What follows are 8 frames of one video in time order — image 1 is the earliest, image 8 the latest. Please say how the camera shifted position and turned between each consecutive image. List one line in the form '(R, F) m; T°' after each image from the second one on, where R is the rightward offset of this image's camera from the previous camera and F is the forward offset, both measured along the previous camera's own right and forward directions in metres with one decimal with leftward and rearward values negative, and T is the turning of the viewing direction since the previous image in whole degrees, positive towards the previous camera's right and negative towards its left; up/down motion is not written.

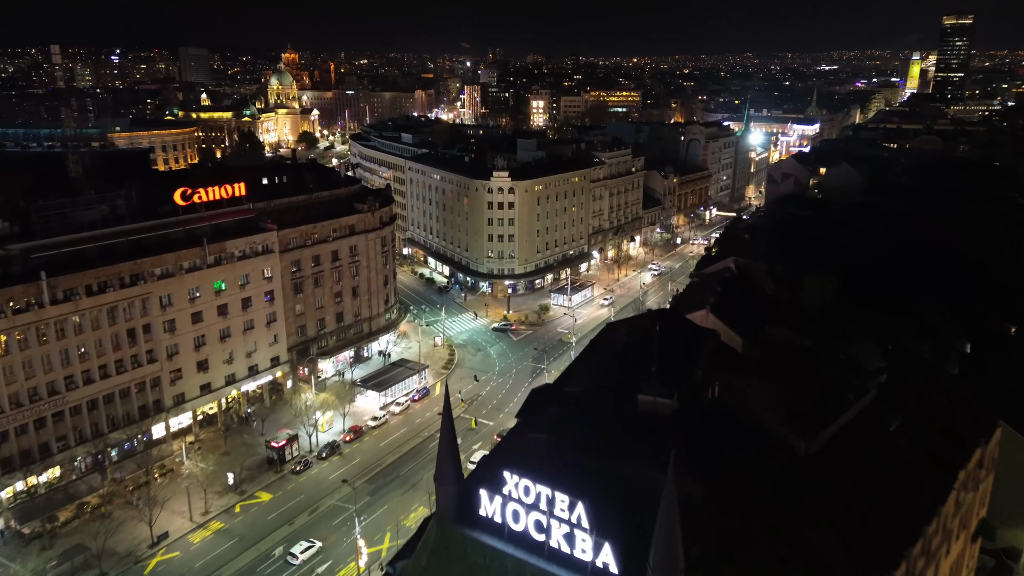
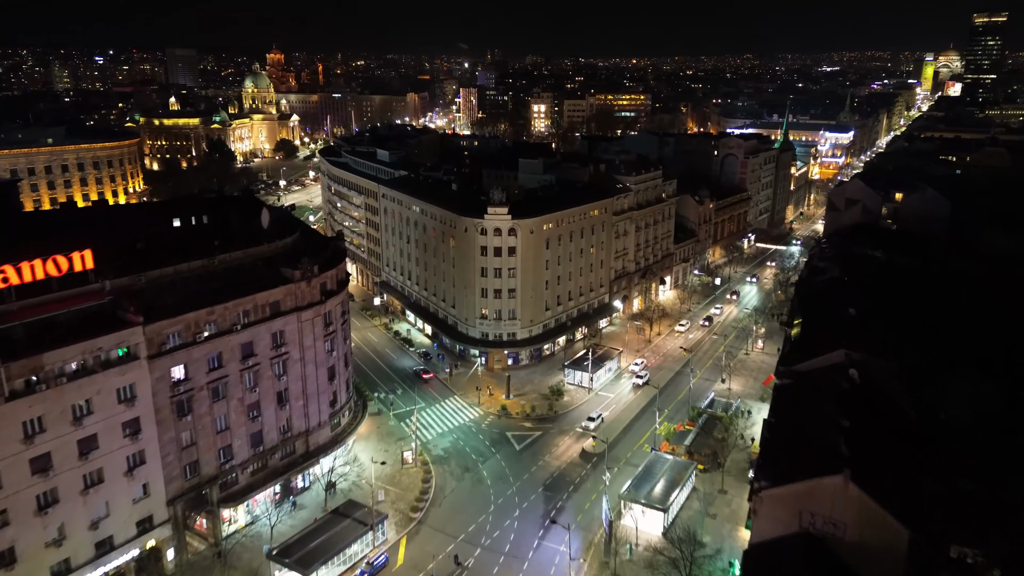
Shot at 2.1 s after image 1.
(-0.2, +25.7) m; 0°
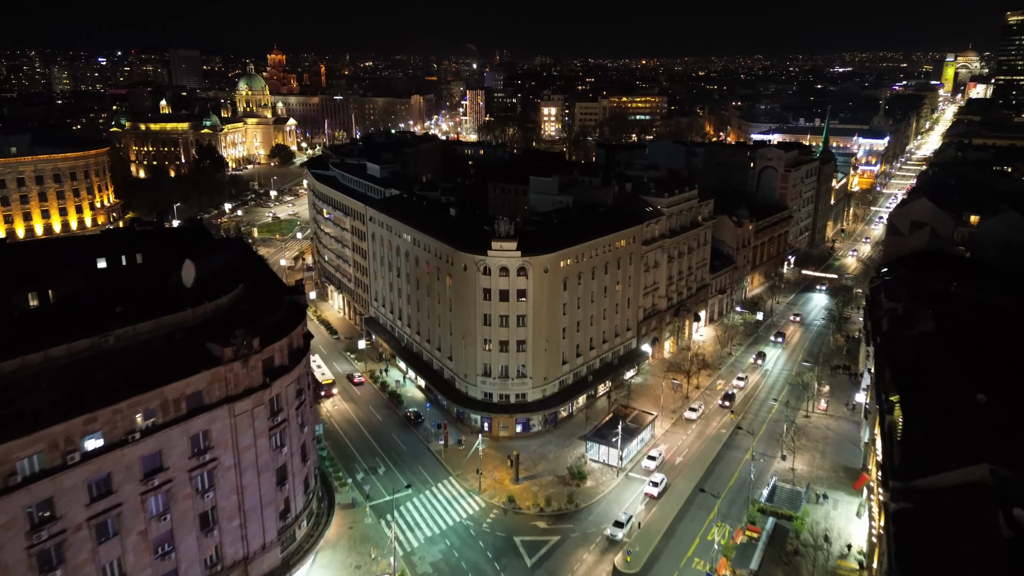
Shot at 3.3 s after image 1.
(-0.2, +14.8) m; -1°
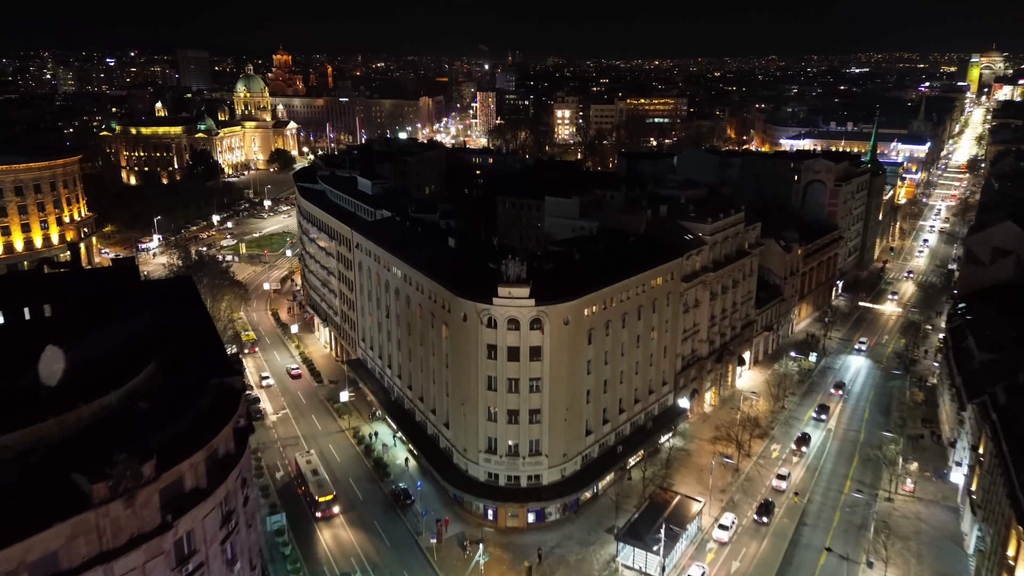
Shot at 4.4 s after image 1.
(0.0, +13.1) m; -1°
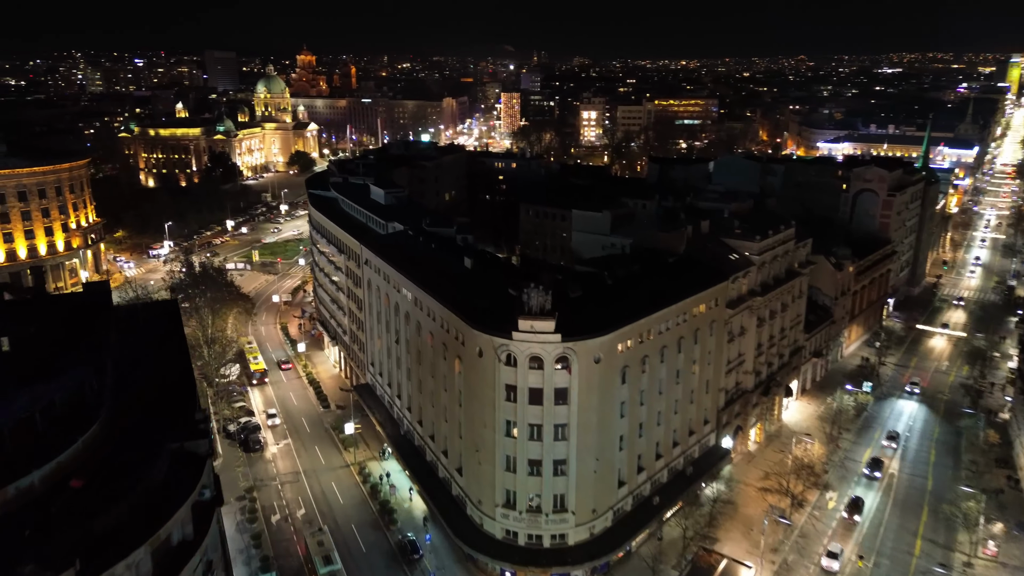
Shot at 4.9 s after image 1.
(0.0, +6.6) m; -2°
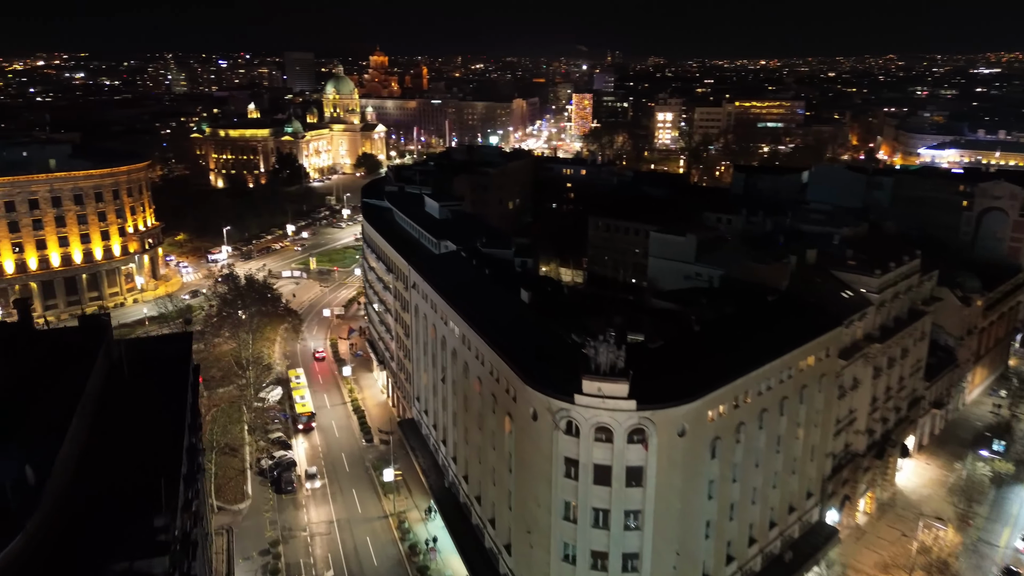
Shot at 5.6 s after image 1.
(+0.1, +8.2) m; -5°
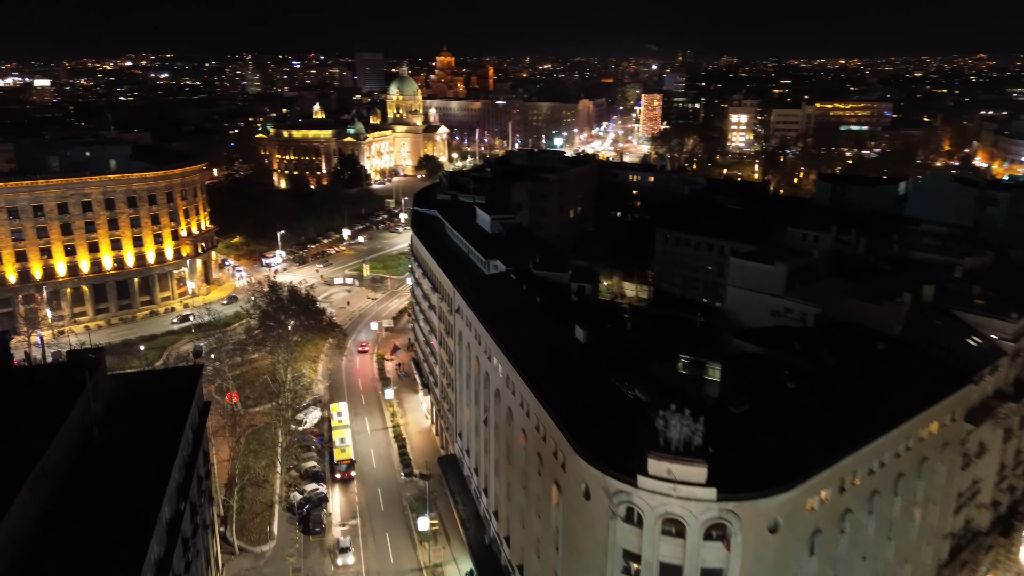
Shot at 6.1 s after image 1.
(+0.4, +6.6) m; -5°
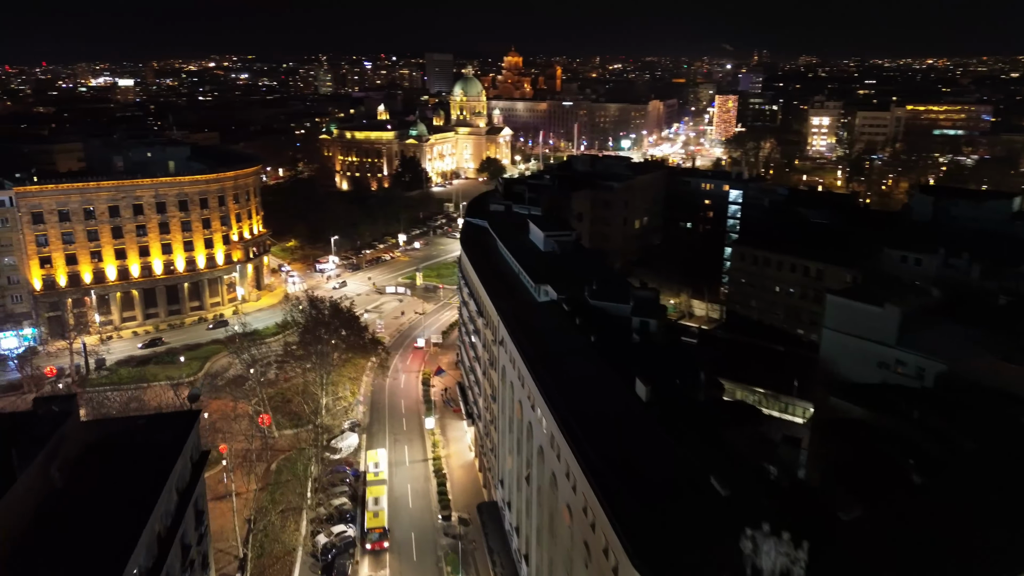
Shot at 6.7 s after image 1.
(+0.7, +6.5) m; -5°
